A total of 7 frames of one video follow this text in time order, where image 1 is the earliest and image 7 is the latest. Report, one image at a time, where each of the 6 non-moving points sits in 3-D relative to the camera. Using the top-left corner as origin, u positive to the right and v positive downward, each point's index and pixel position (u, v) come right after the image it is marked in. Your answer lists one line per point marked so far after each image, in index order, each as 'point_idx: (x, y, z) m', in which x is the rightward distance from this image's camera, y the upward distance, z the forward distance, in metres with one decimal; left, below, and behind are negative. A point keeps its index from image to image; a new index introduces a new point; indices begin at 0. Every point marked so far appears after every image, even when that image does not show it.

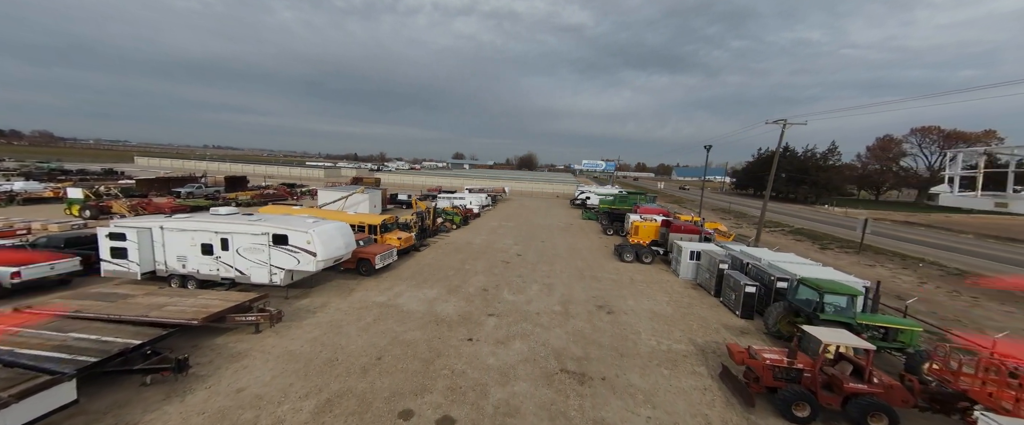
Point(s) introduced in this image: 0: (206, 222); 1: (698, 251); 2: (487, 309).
0: (-10.8, -0.3, +11.3) m
1: (+9.2, -1.9, +15.9) m
2: (-0.9, -3.5, +11.6) m
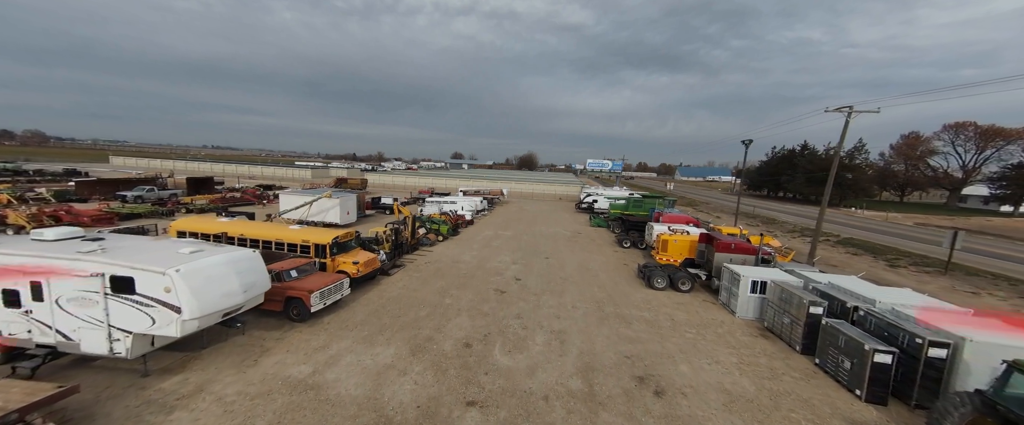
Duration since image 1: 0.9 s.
0: (-10.9, -0.9, +6.9) m
1: (+9.0, -2.5, +11.5) m
2: (-1.1, -4.1, +7.3) m
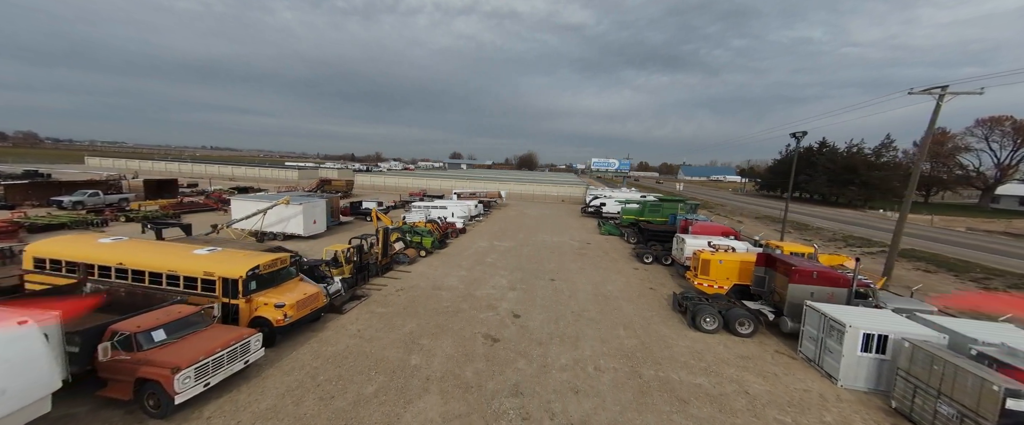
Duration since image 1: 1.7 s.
0: (-11.1, -1.5, +3.1) m
1: (+8.9, -2.9, +7.7) m
2: (-1.2, -4.6, +3.5) m
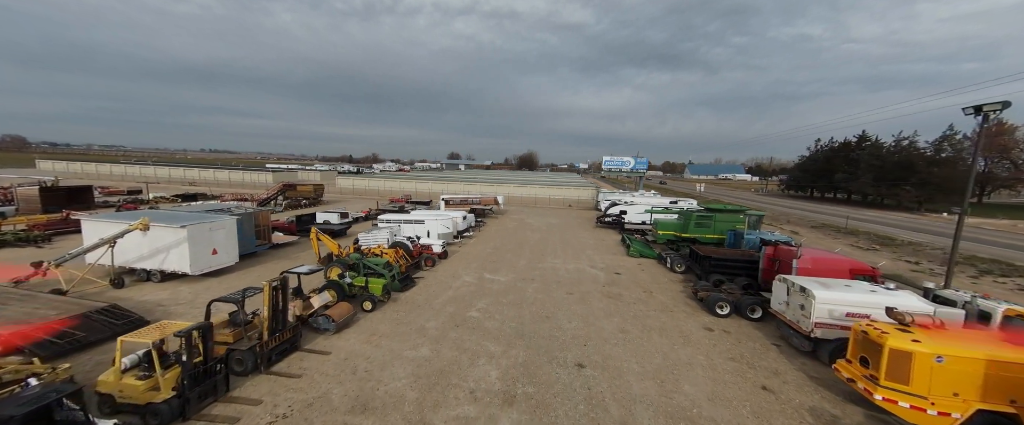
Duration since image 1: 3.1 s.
0: (-11.2, -2.5, -3.5) m
1: (+8.8, -3.8, +1.0) m
2: (-1.3, -5.6, -3.2) m
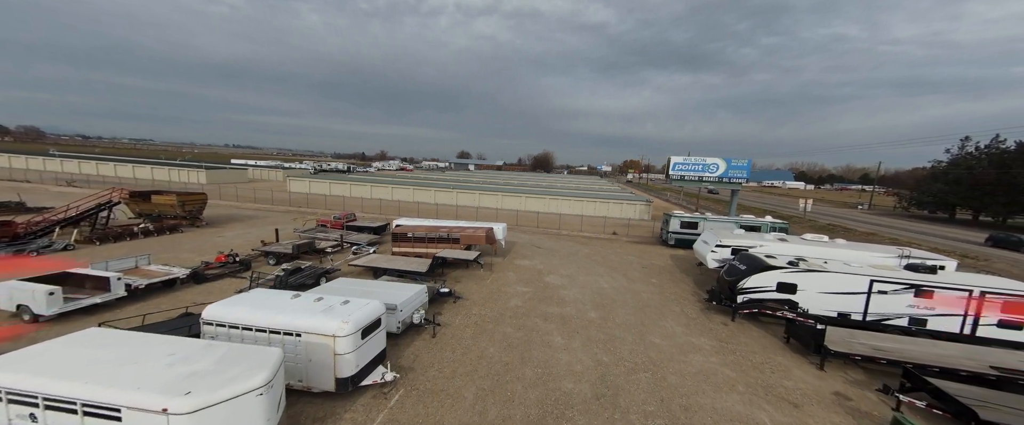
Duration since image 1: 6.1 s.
0: (-12.2, -4.5, -19.0) m
1: (+7.9, -6.4, -15.3) m
2: (-2.4, -7.9, -19.1) m
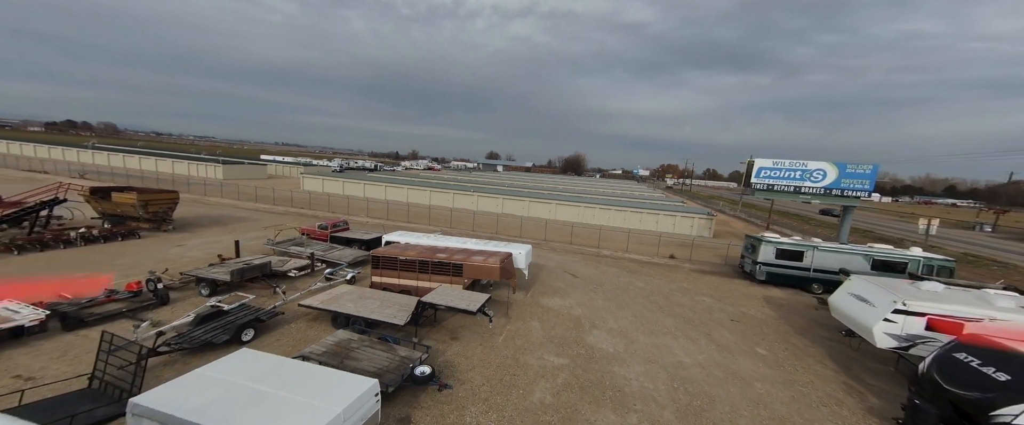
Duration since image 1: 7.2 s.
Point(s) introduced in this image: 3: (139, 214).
0: (-14.5, -4.7, -23.2) m
1: (+5.8, -7.2, -21.2) m
2: (-4.8, -8.3, -24.1) m
3: (-20.1, -0.3, +17.2) m
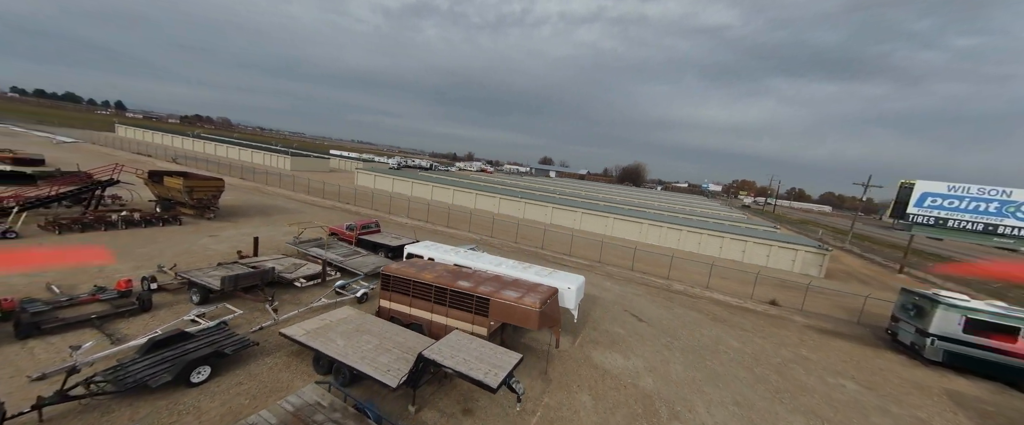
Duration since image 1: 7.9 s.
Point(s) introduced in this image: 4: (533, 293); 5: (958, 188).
0: (-18.7, -3.4, -23.8) m
1: (+1.4, -7.5, -25.1) m
2: (-9.6, -7.8, -26.3) m
3: (-17.5, +0.5, +17.0) m
4: (+0.6, -2.2, +9.1) m
5: (+18.8, +1.2, +13.3) m
